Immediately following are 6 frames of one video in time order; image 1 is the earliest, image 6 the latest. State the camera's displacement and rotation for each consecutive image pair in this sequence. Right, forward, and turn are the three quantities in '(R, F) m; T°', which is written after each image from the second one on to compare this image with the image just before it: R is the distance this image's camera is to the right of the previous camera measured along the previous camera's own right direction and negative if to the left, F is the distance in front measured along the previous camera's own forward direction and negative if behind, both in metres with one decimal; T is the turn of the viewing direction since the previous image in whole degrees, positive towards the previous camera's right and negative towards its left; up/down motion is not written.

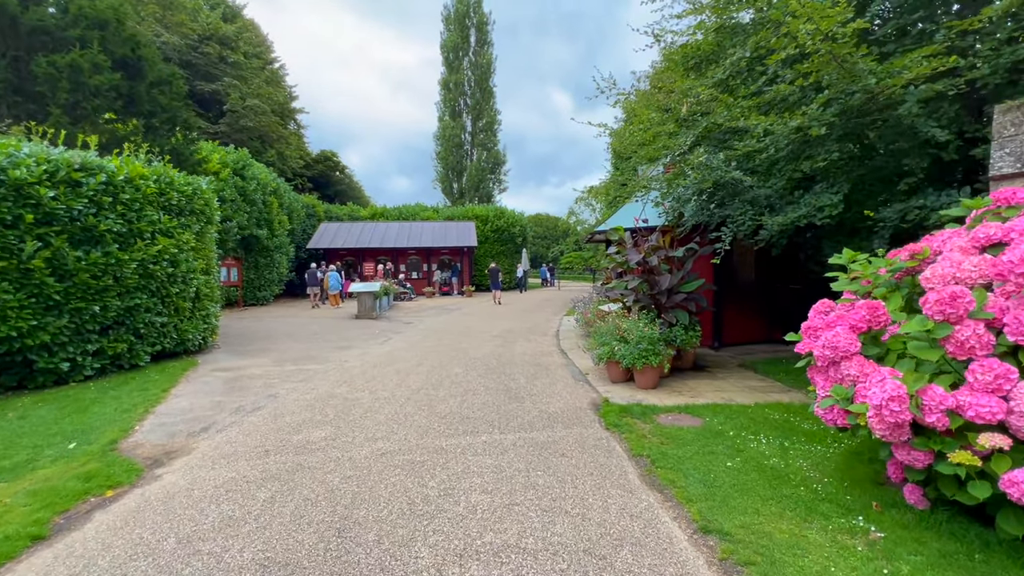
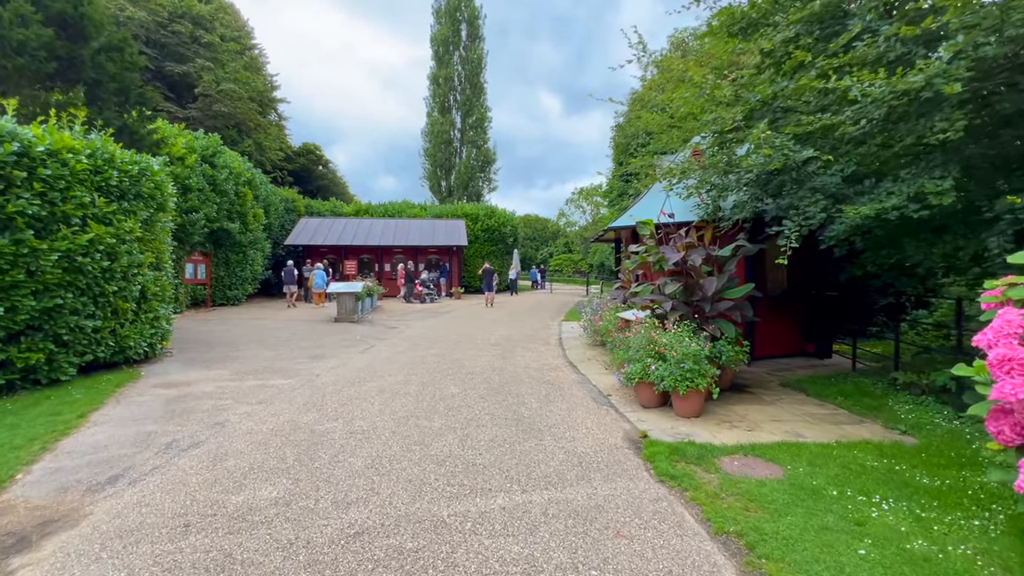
(-0.3, +1.3) m; +2°
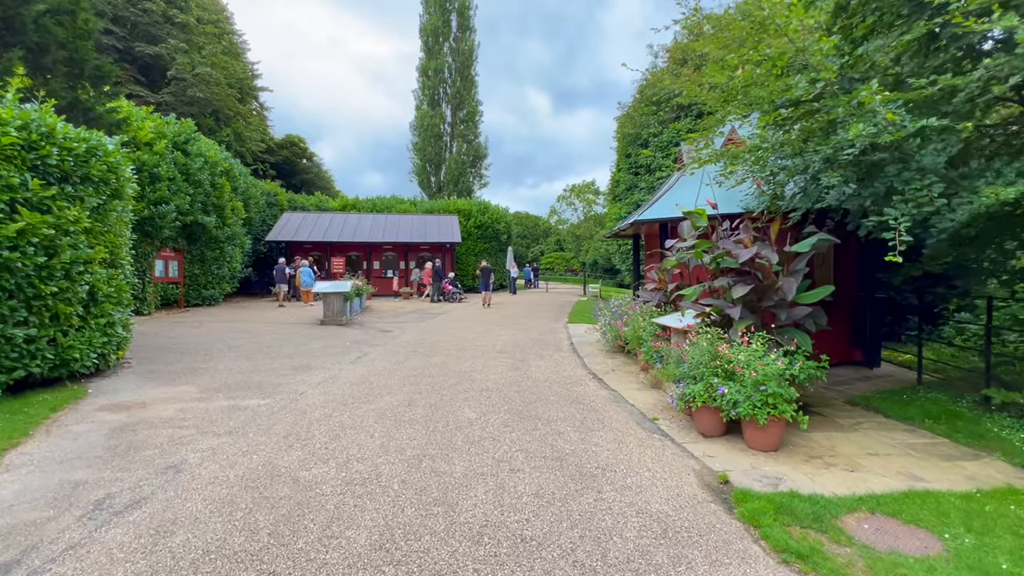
(-0.5, +1.1) m; +2°
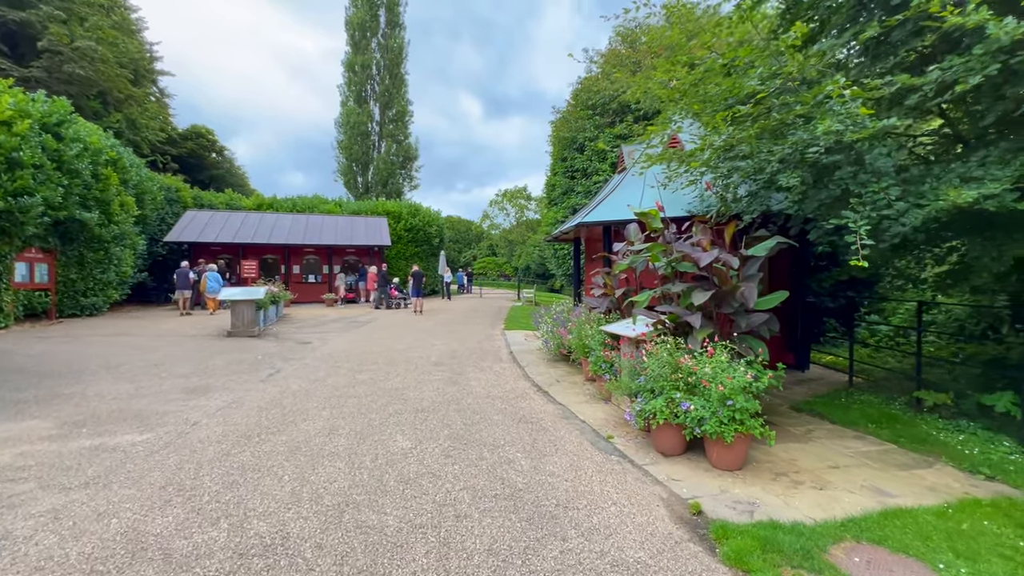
(-0.1, +0.6) m; +8°
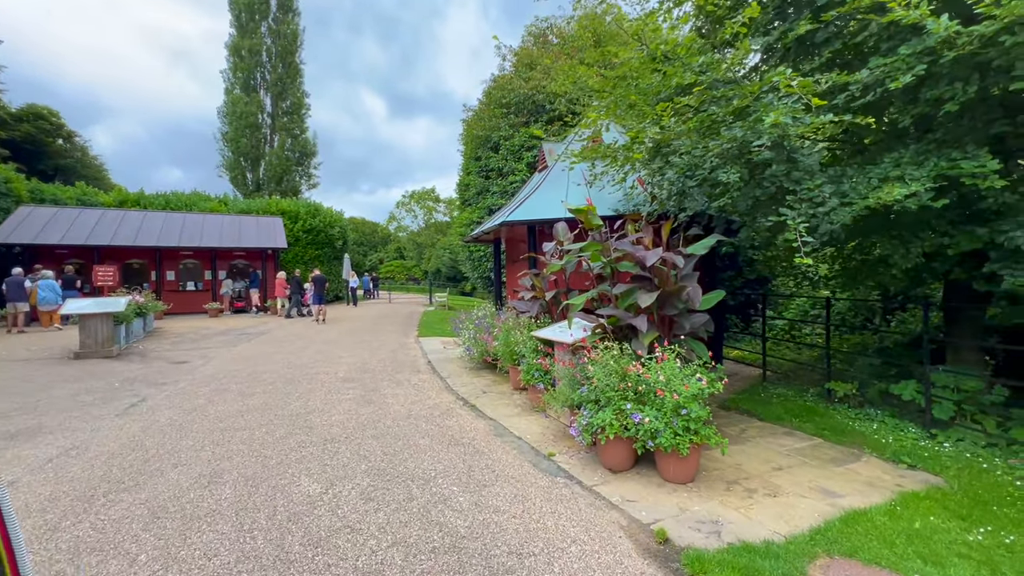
(-0.2, +0.6) m; +11°
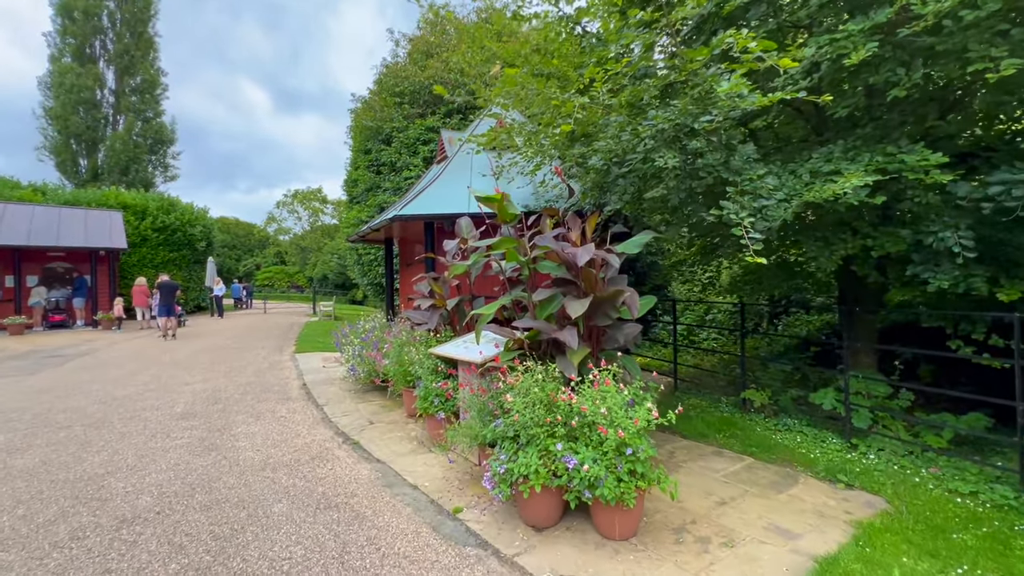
(0.0, +1.0) m; +13°
